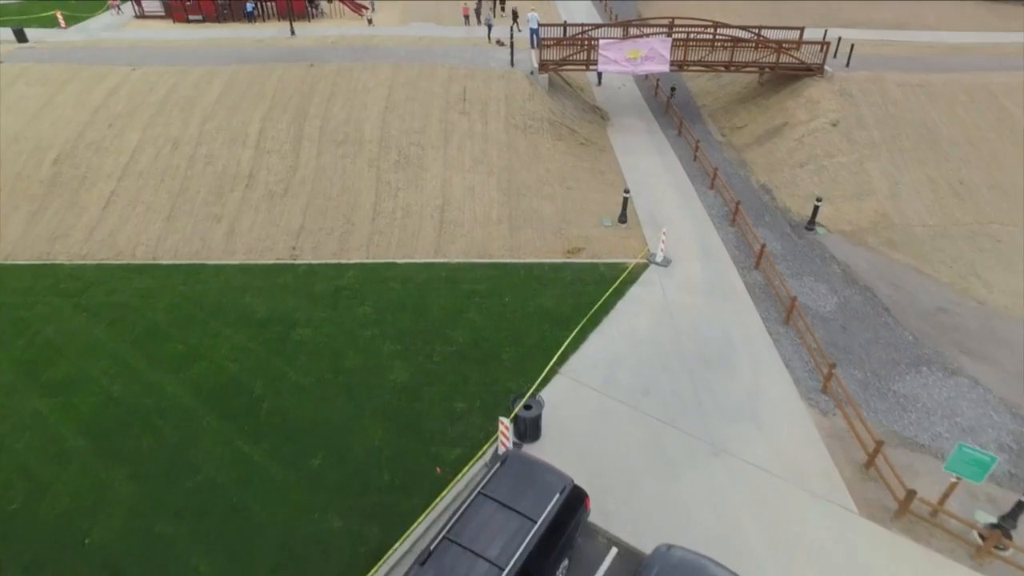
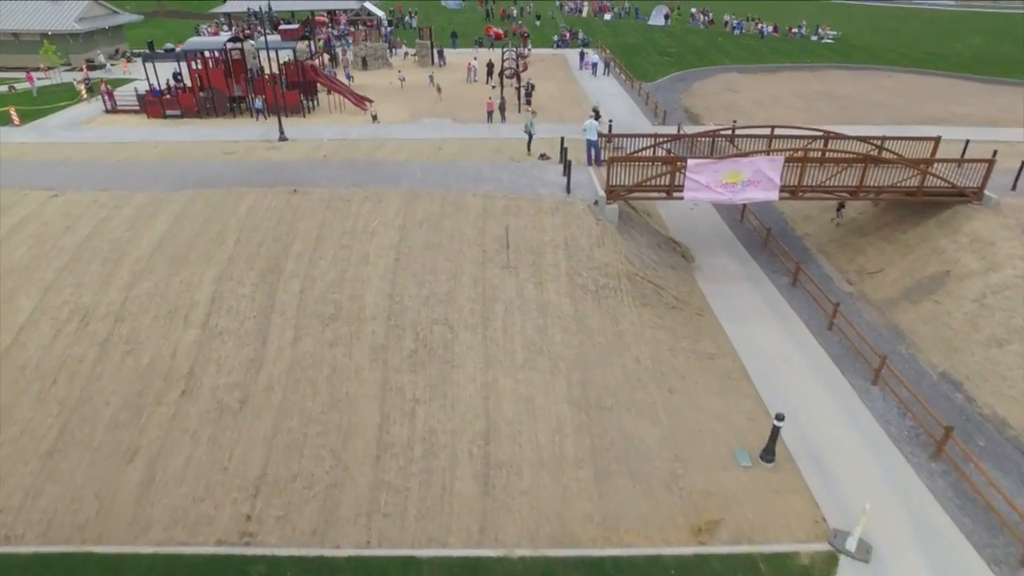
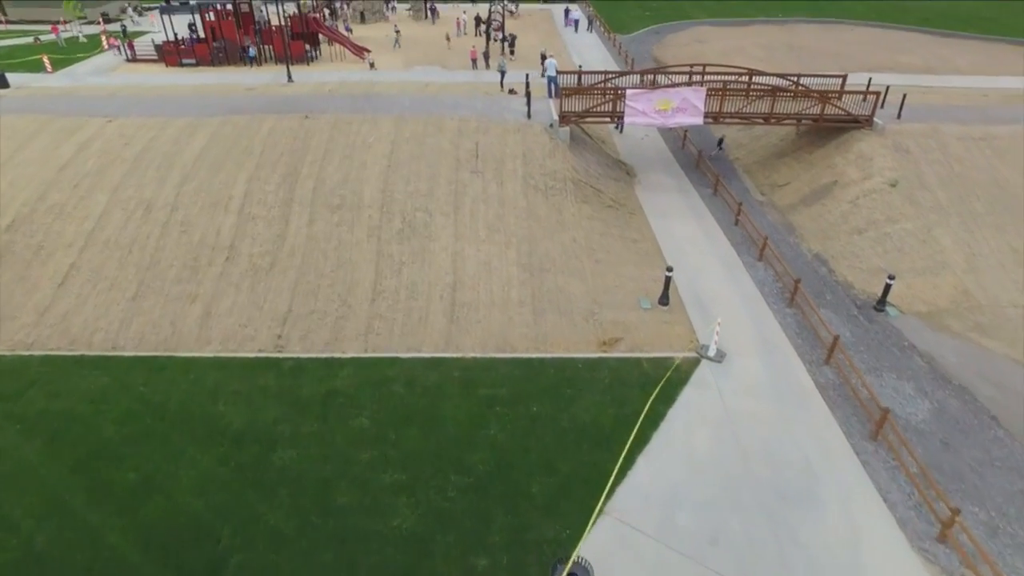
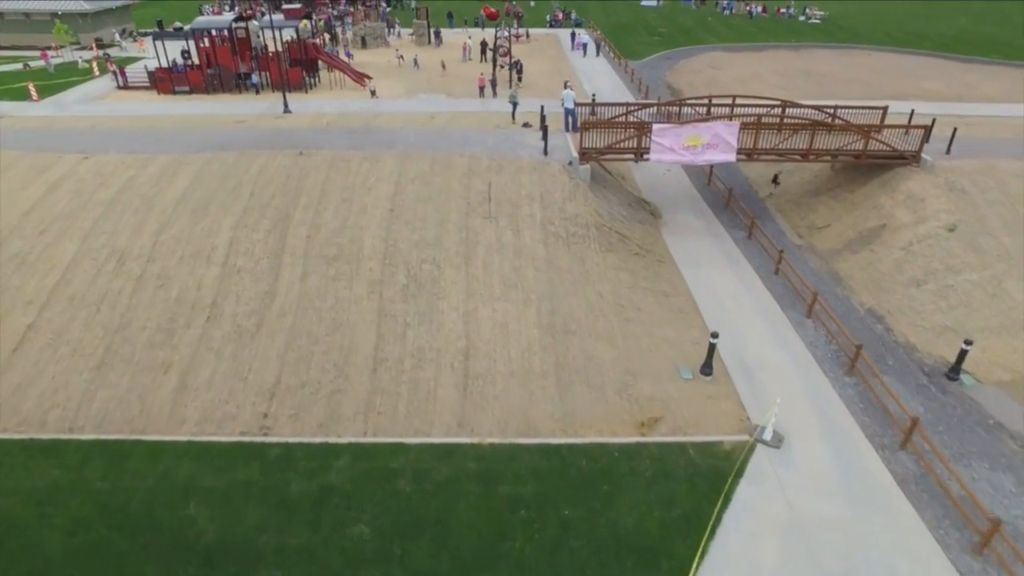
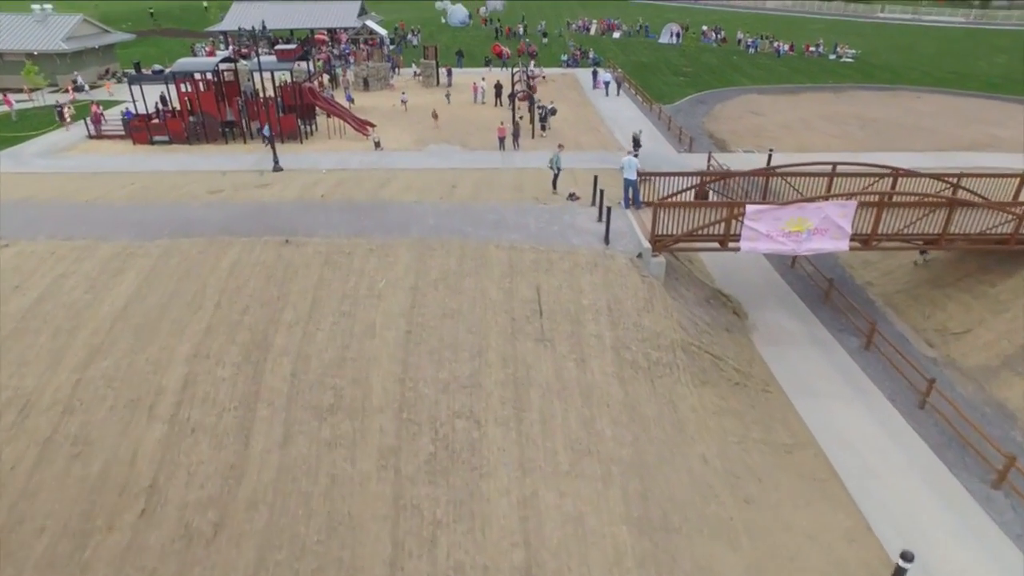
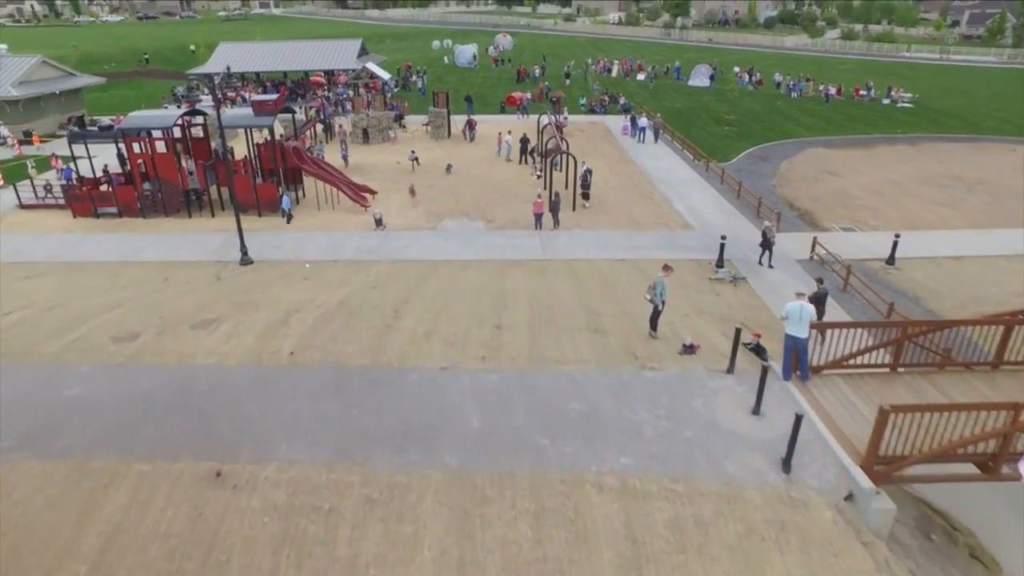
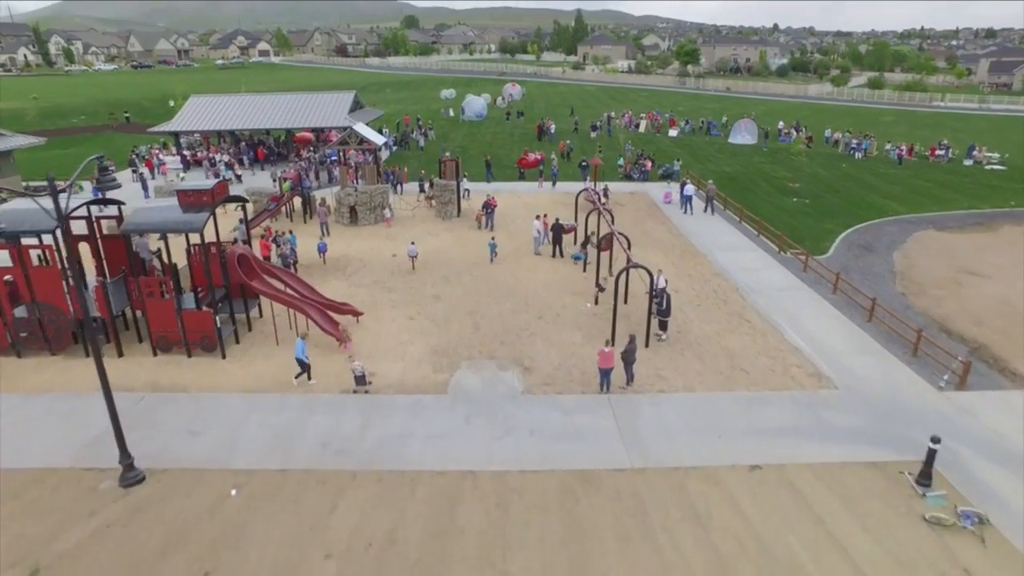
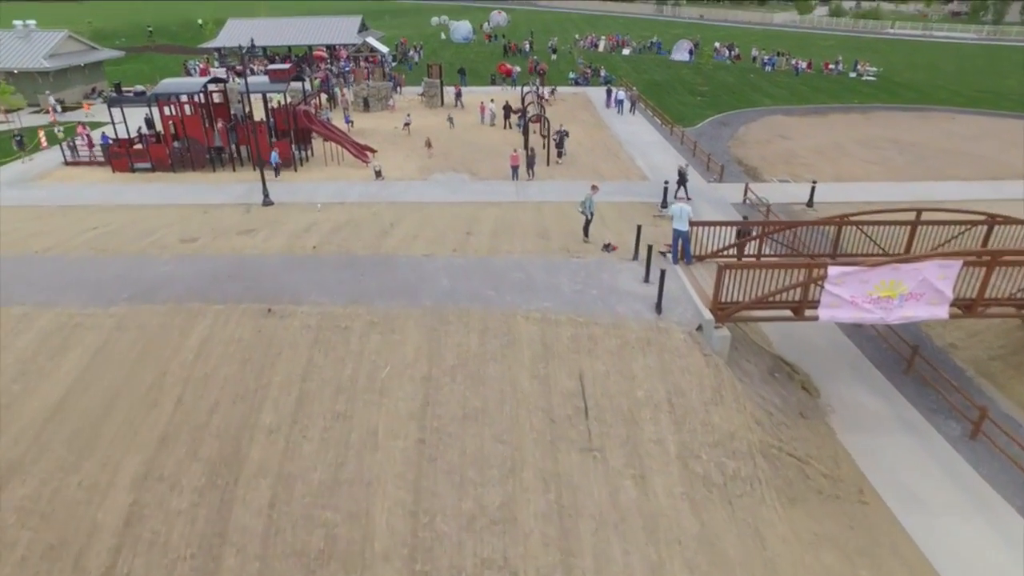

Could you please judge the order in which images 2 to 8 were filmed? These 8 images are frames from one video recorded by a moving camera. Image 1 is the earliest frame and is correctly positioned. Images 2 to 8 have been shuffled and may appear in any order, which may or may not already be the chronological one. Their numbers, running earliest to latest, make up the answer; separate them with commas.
3, 4, 2, 5, 8, 6, 7
